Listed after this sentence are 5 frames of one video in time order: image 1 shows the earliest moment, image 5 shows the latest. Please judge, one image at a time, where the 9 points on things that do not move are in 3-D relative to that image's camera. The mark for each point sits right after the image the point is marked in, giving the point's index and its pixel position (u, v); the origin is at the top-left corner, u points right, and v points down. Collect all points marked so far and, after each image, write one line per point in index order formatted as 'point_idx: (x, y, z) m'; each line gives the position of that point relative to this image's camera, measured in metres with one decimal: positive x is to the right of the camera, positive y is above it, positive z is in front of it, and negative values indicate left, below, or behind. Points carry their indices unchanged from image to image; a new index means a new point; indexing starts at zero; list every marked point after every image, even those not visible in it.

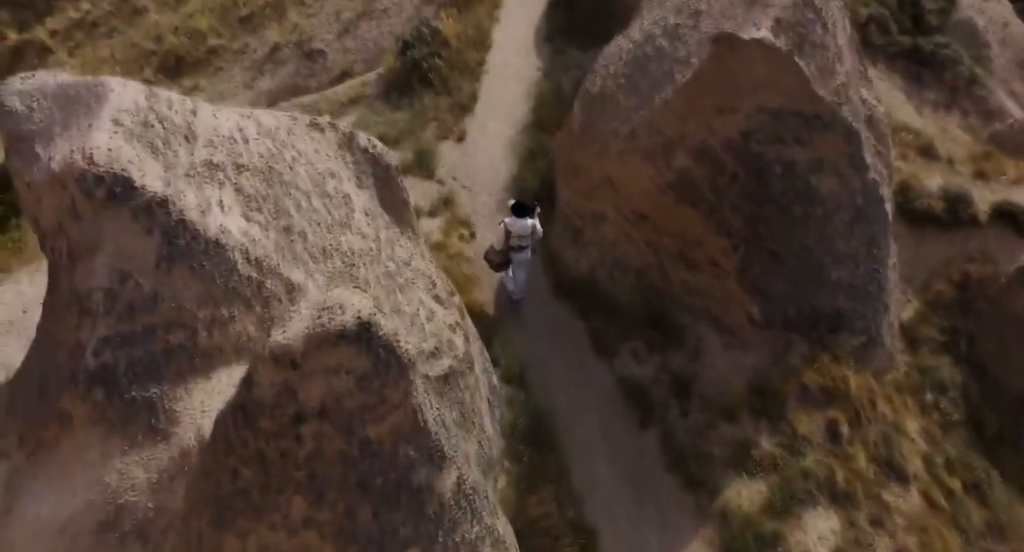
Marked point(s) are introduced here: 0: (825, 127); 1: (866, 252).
0: (+2.2, +1.0, +5.6) m
1: (+2.7, +0.2, +6.0) m
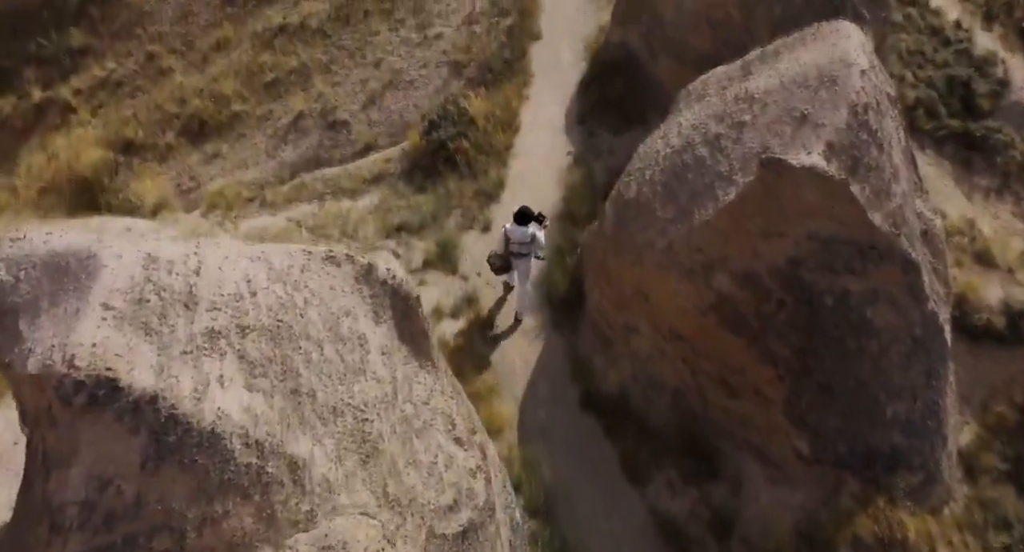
0: (+2.4, +0.1, +5.1) m
1: (+2.8, -0.8, +5.5) m
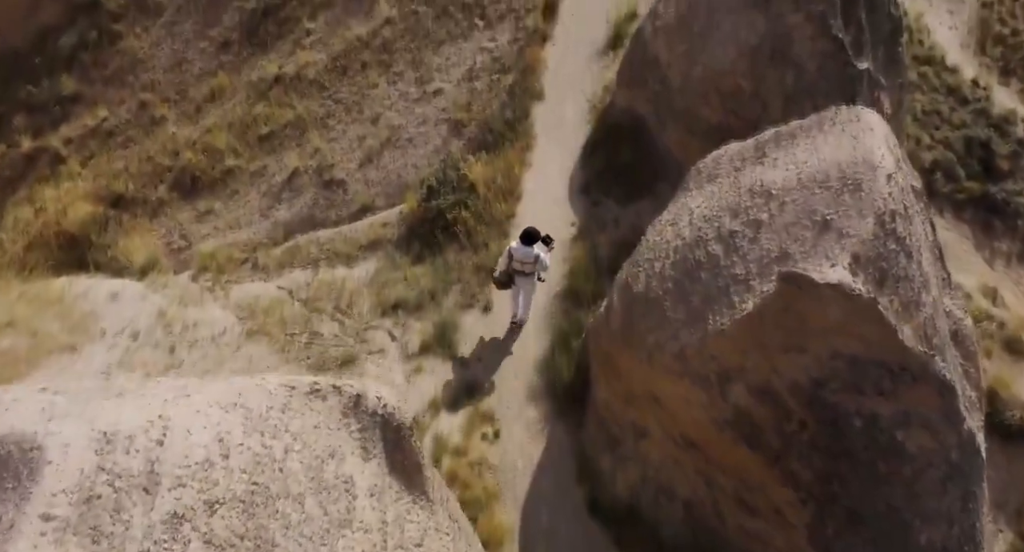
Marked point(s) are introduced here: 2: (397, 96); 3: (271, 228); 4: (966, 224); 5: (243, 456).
0: (+2.4, -0.6, +4.7) m
1: (+2.9, -1.5, +5.1) m
2: (-1.6, +2.5, +11.0) m
3: (-3.1, +0.6, +10.1) m
4: (+5.2, +0.6, +9.1) m
5: (-1.3, -0.9, +3.9) m
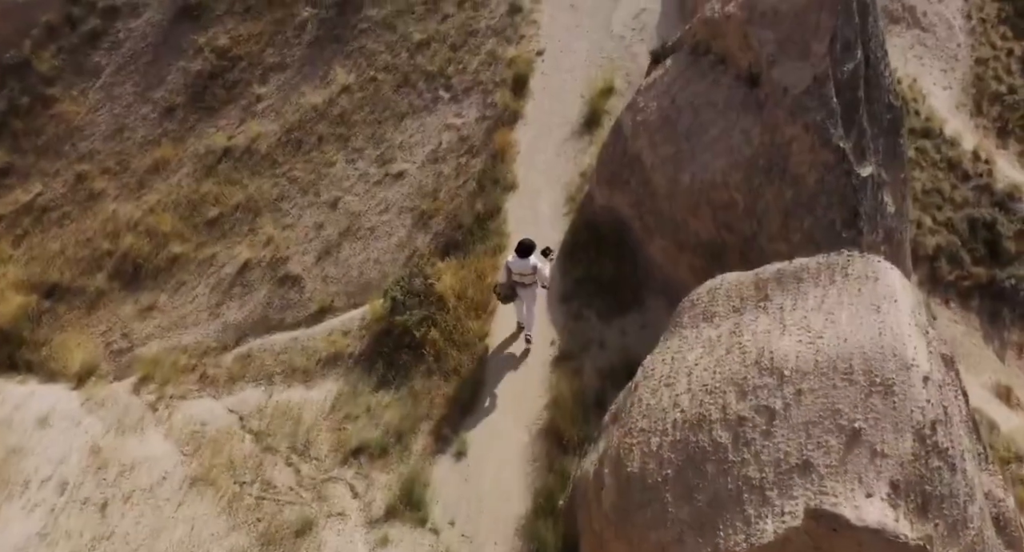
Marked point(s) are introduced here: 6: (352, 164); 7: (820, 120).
0: (+2.3, -1.8, +4.0) m
1: (+2.8, -2.6, +4.4) m
2: (-2.0, +1.3, +10.1) m
3: (-3.4, -0.6, +9.2) m
4: (+4.9, -0.4, +8.5) m
5: (-1.4, -2.1, +3.0) m
6: (-2.1, +1.4, +10.2) m
7: (+2.5, +1.3, +6.4) m
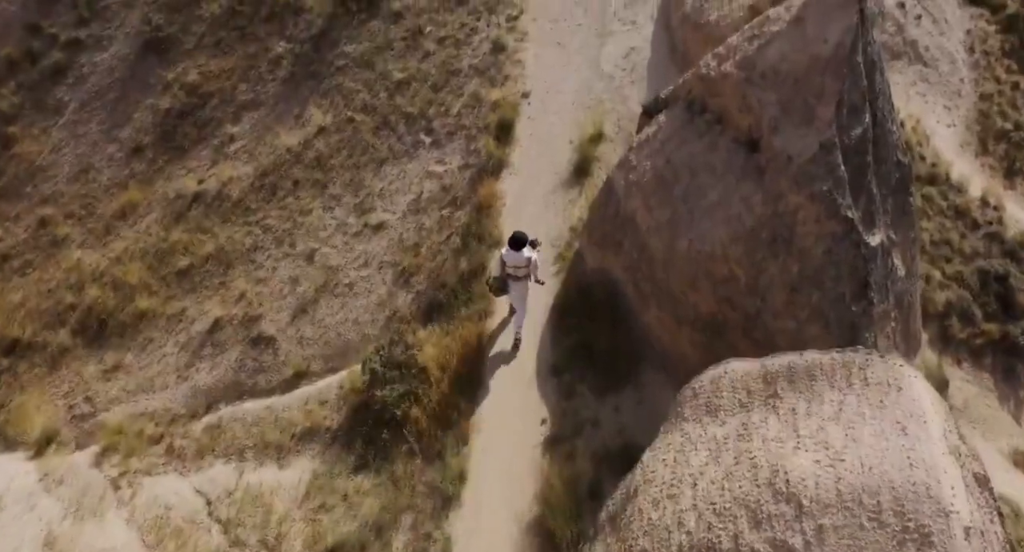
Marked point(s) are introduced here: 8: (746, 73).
0: (+2.3, -2.4, +3.5) m
1: (+2.7, -3.2, +3.9) m
2: (-2.1, +0.6, +9.6) m
3: (-3.5, -1.3, +8.6) m
4: (+4.8, -1.0, +8.0) m
5: (-1.4, -2.8, +2.5) m
6: (-2.2, +0.8, +9.7) m
7: (+2.4, +0.6, +6.0) m
8: (+1.8, +1.6, +6.3) m
